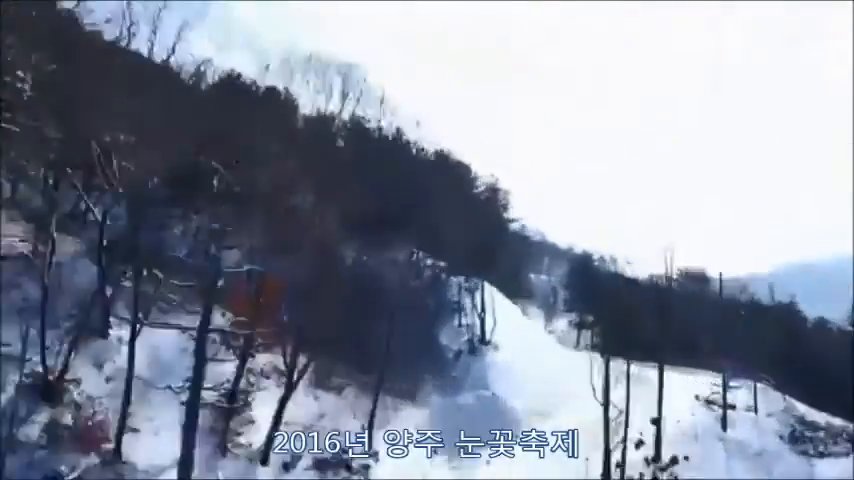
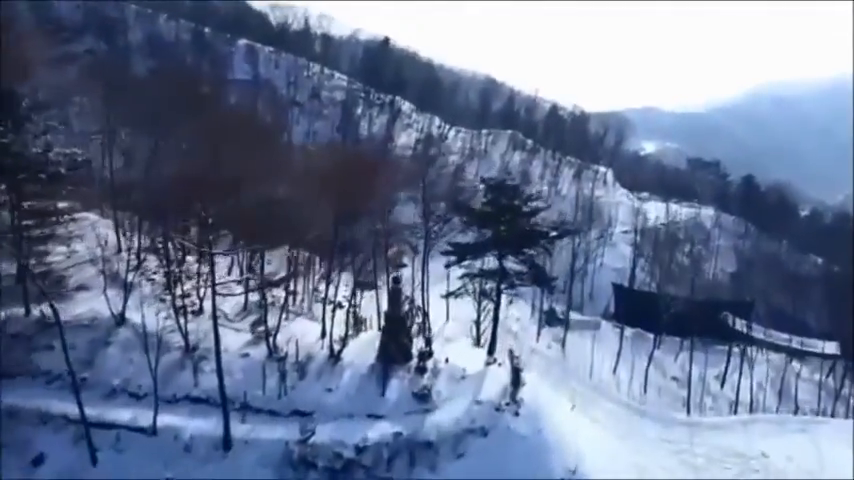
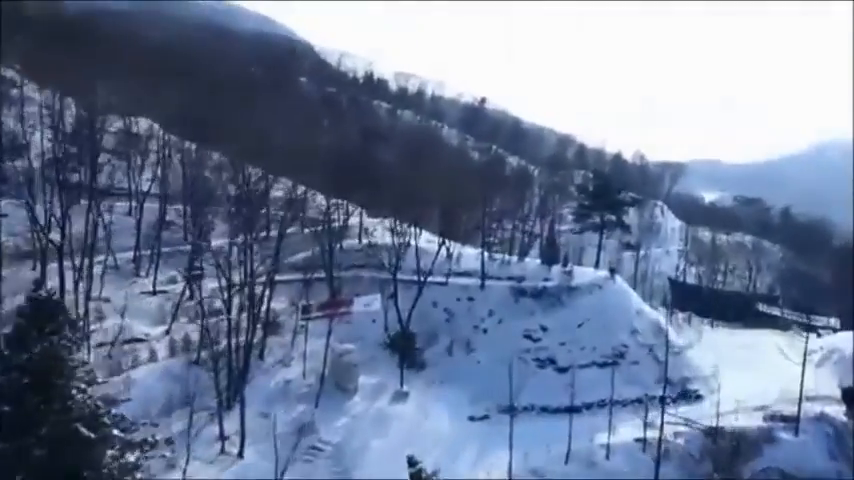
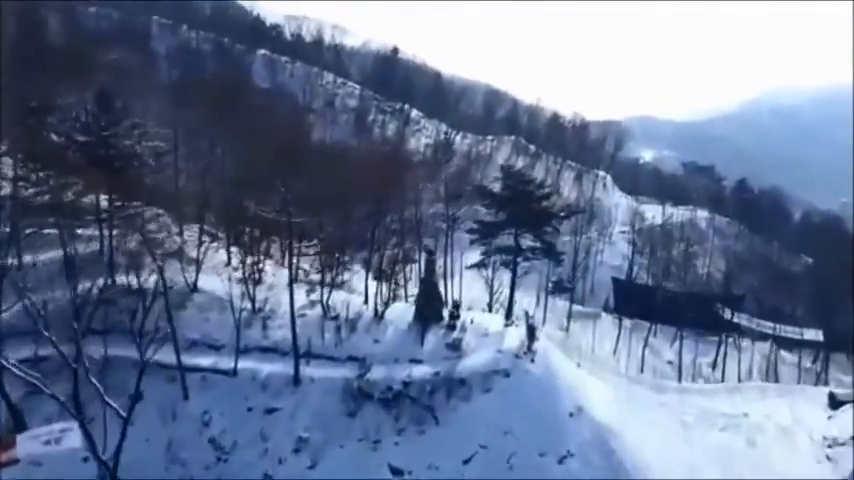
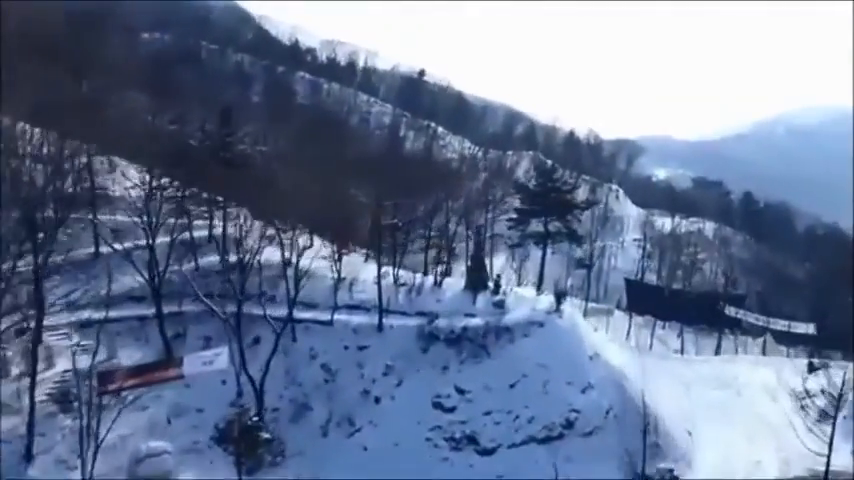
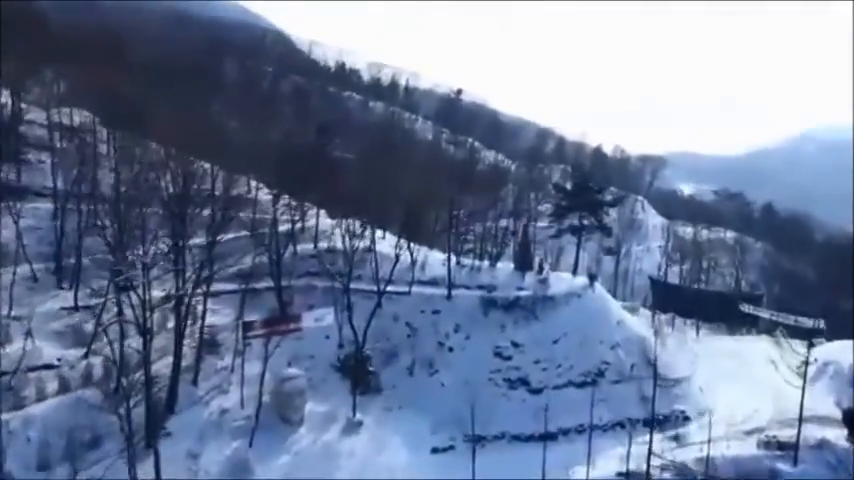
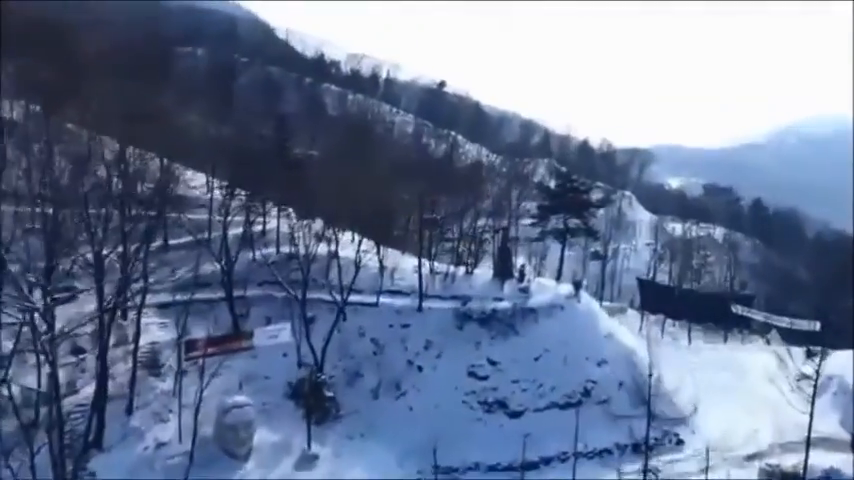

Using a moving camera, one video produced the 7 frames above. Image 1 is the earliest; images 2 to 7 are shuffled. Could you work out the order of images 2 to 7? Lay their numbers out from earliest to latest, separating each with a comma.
3, 6, 7, 5, 4, 2
